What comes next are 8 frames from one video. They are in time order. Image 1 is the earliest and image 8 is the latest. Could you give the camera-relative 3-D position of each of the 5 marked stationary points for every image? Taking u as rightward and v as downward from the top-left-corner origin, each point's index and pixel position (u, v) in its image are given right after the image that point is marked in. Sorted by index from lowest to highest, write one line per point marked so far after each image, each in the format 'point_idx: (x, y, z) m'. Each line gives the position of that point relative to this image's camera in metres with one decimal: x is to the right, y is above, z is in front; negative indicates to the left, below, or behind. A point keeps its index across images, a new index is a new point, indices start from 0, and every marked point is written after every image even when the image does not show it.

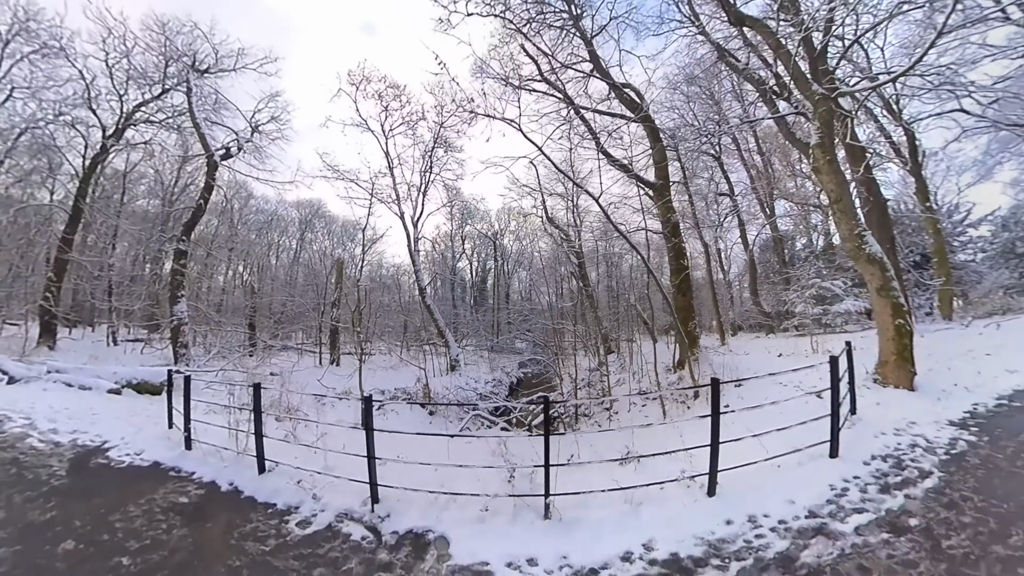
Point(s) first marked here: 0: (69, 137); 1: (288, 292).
0: (-19.0, +6.3, +17.7) m
1: (-10.0, -0.2, +18.4) m
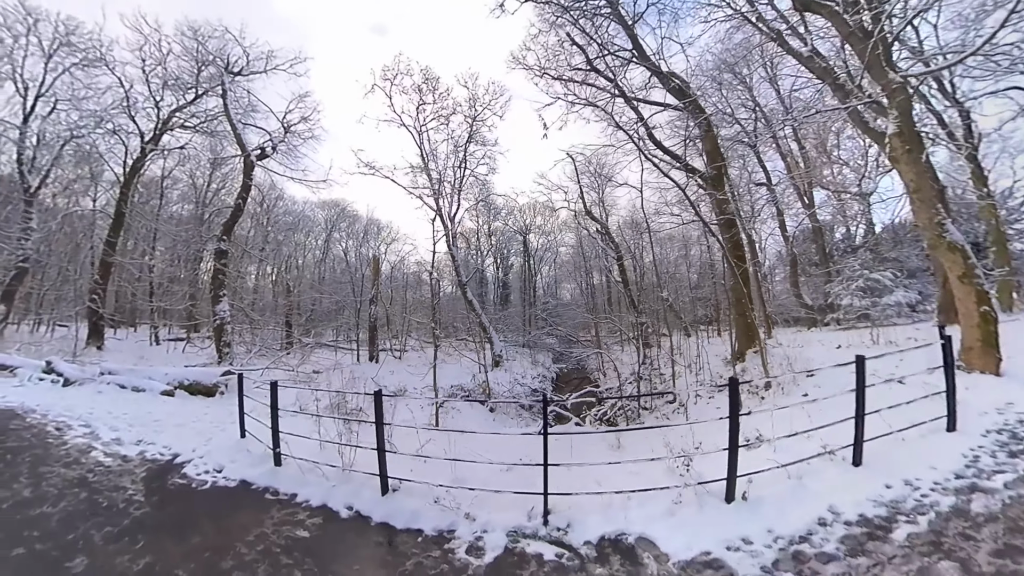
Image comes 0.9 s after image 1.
0: (-17.7, +6.2, +18.3) m
1: (-8.6, -0.1, +18.5) m
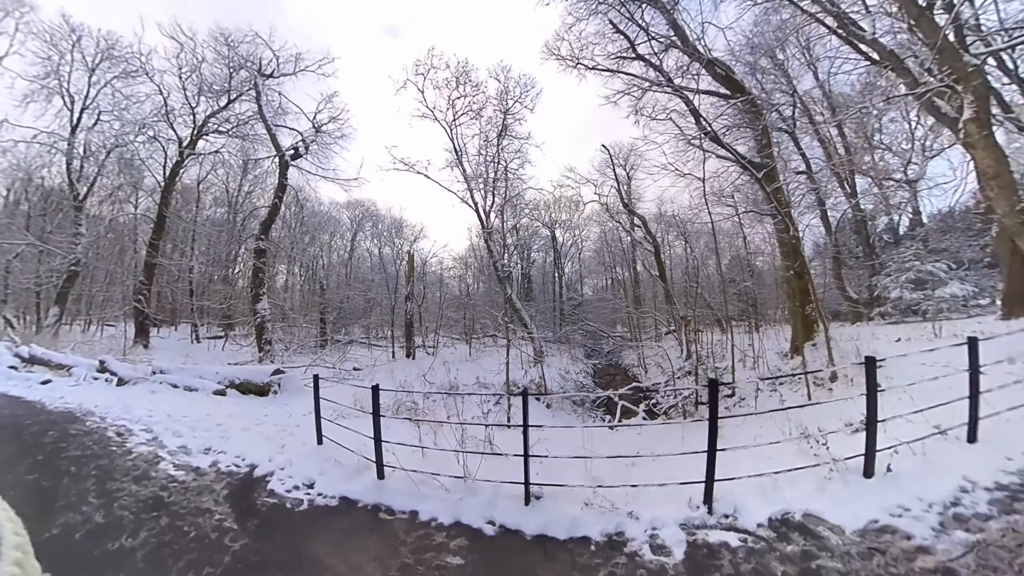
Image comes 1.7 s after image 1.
0: (-16.5, +6.2, +18.8) m
1: (-7.2, -0.1, +18.6) m
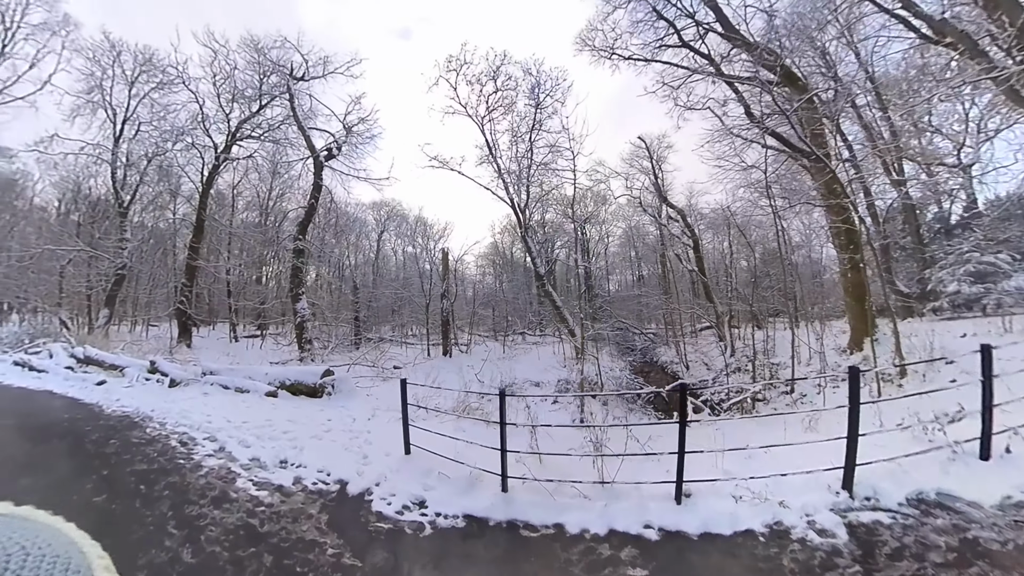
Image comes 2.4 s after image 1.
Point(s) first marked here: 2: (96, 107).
0: (-15.1, +6.1, +19.4) m
1: (-5.8, 0.0, +18.7) m
2: (-19.9, +8.4, +19.7) m
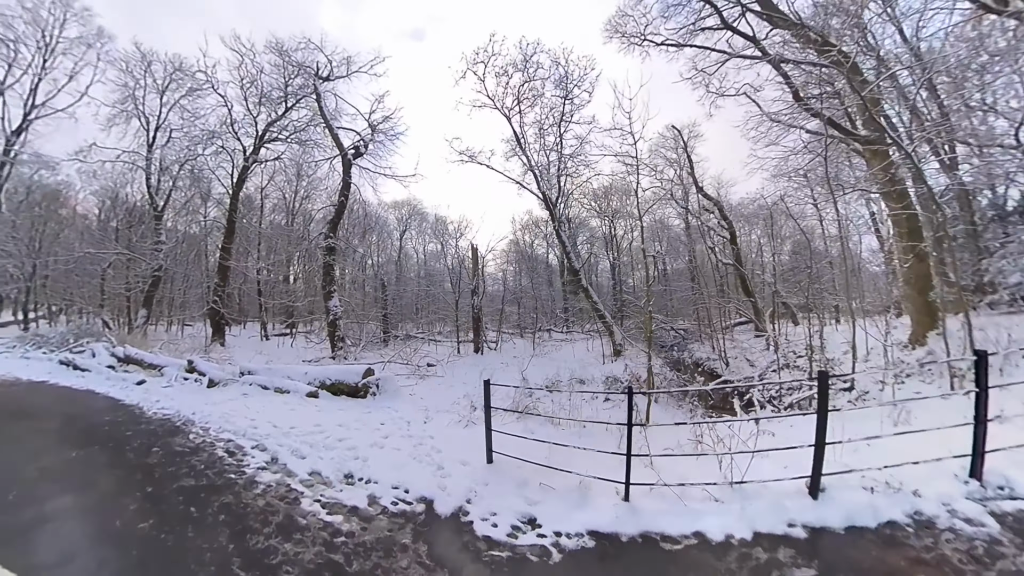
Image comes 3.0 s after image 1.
0: (-14.0, +6.1, +19.8) m
1: (-4.6, +0.1, +18.6) m
2: (-18.7, +8.4, +20.3) m
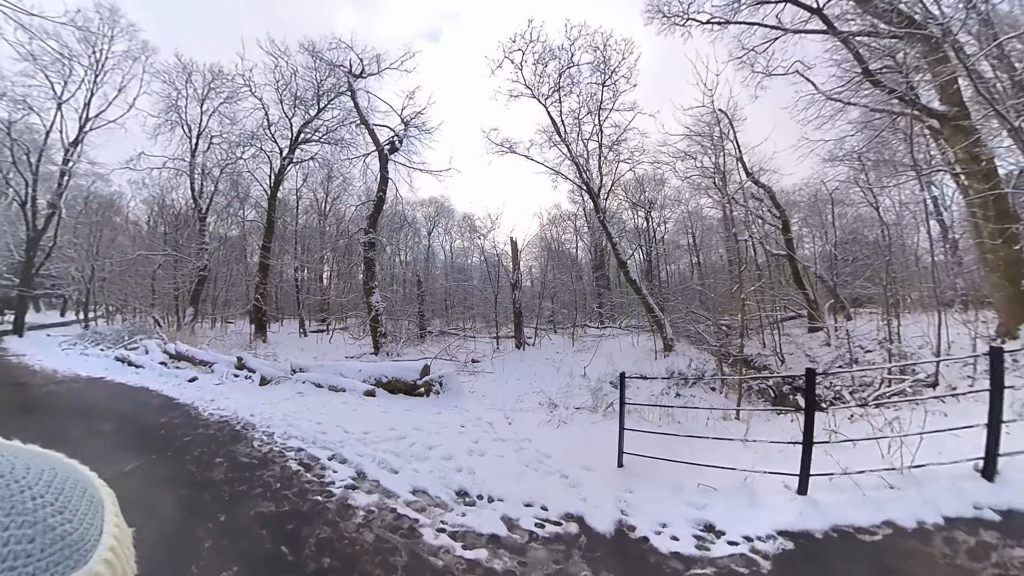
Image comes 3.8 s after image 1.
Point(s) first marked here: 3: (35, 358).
0: (-12.4, +6.2, +20.2) m
1: (-3.1, +0.2, +18.5) m
2: (-17.1, +8.4, +21.0) m
3: (-16.6, -2.4, +14.5) m
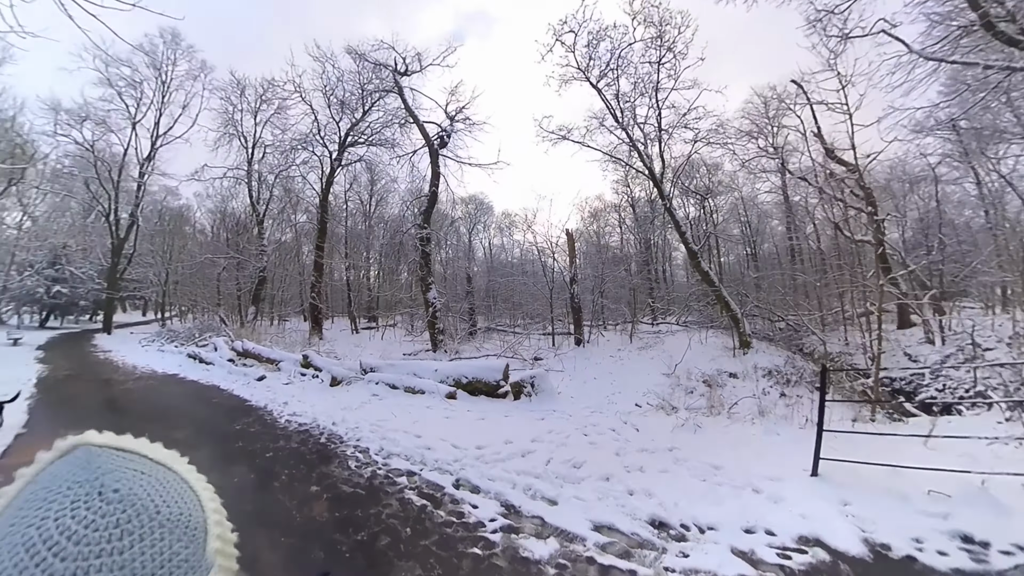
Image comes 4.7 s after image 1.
0: (-10.1, +6.2, +20.8) m
1: (-0.9, +0.4, +18.2) m
2: (-14.8, +8.4, +22.0) m
3: (-14.8, -2.5, +15.6) m
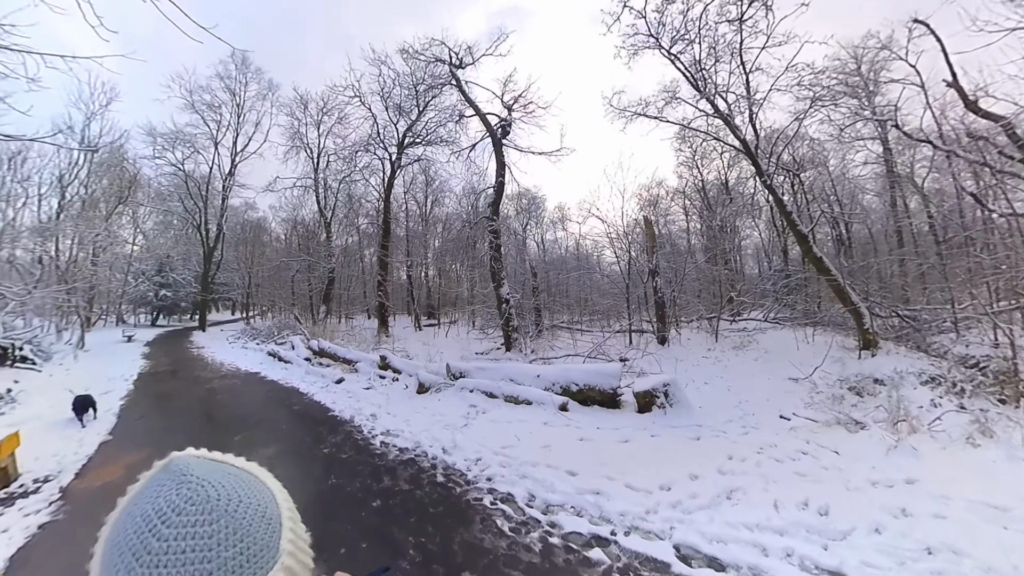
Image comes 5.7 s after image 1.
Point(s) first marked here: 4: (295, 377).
0: (-7.2, +6.2, +21.2) m
1: (+1.8, +0.6, +17.6) m
2: (-11.7, +8.3, +23.0) m
3: (-12.2, -2.6, +16.7) m
4: (-5.3, -2.1, +10.0) m
